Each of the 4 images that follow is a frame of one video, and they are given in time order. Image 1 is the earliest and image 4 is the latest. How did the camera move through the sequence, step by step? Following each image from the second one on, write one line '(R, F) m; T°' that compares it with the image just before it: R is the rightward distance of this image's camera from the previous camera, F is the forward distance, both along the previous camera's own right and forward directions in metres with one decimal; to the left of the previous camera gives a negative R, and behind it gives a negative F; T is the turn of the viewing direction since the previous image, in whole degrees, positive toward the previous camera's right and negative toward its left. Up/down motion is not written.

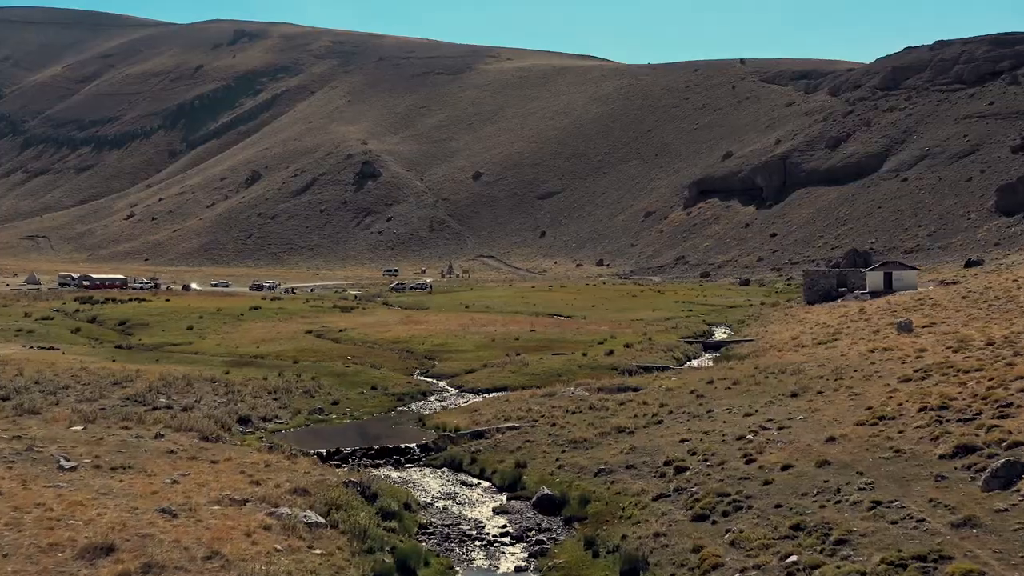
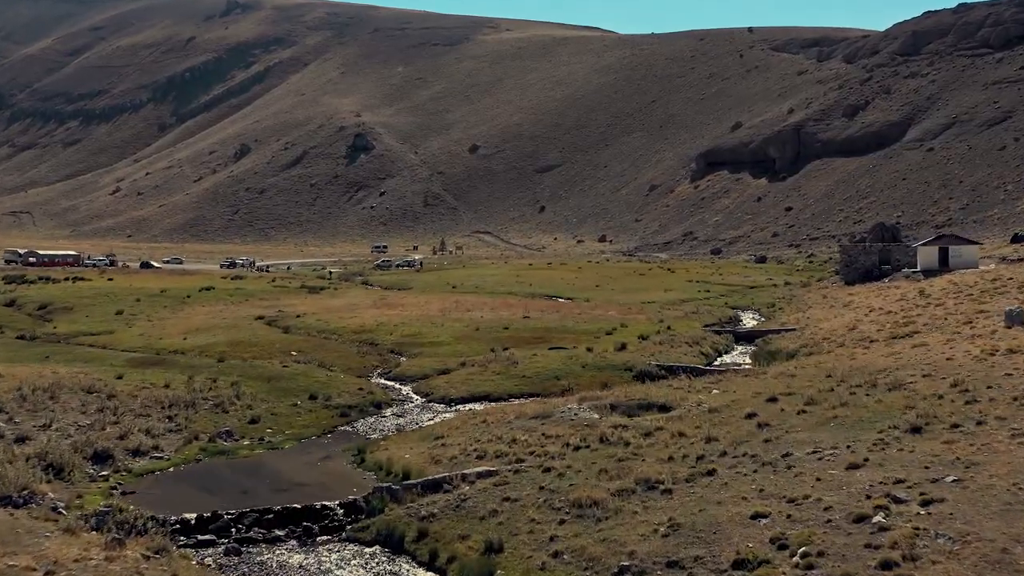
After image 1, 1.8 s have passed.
(+0.6, +12.5) m; 0°
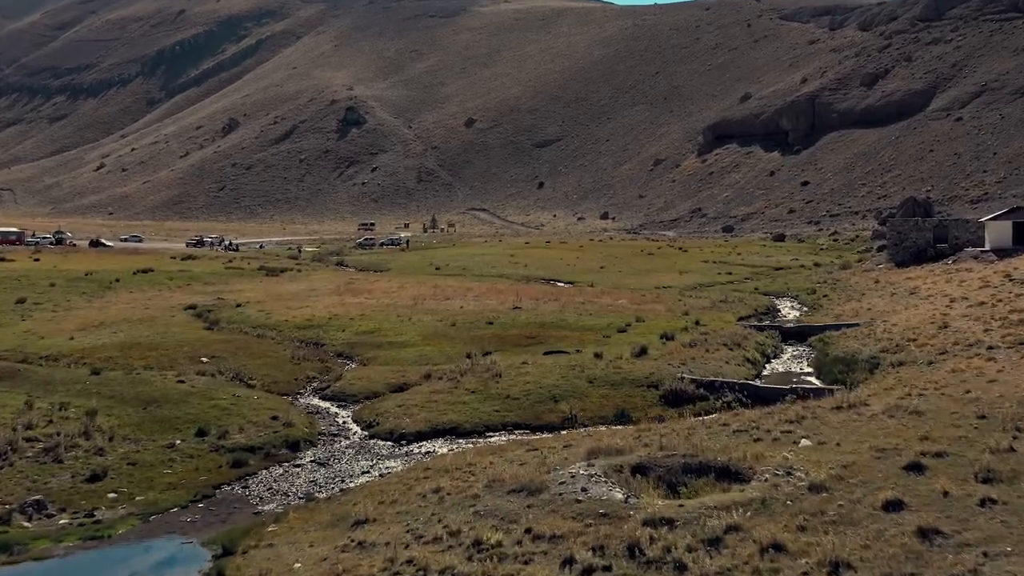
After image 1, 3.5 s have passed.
(+0.5, +12.1) m; 0°
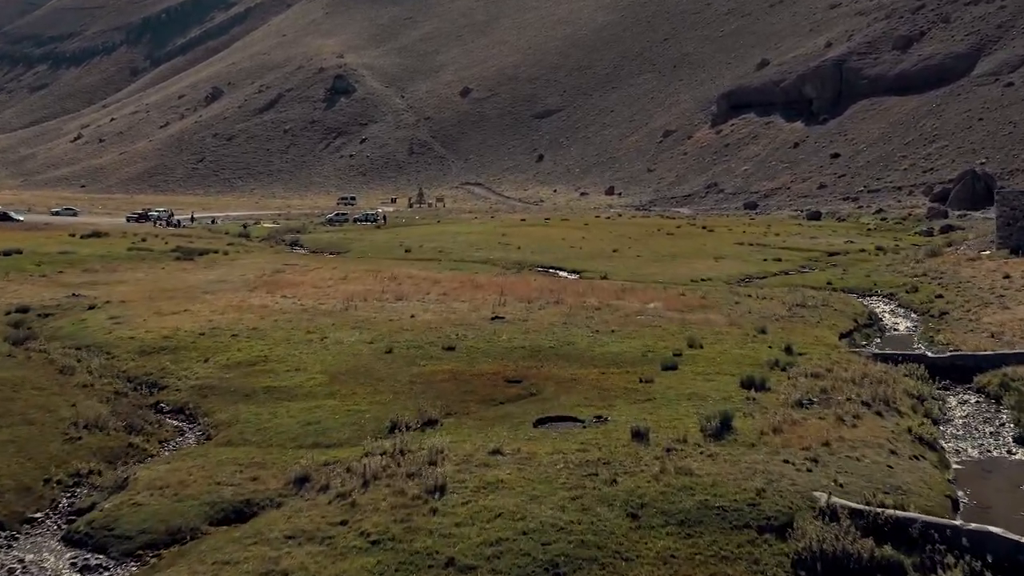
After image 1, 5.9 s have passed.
(+0.6, +17.2) m; 0°
